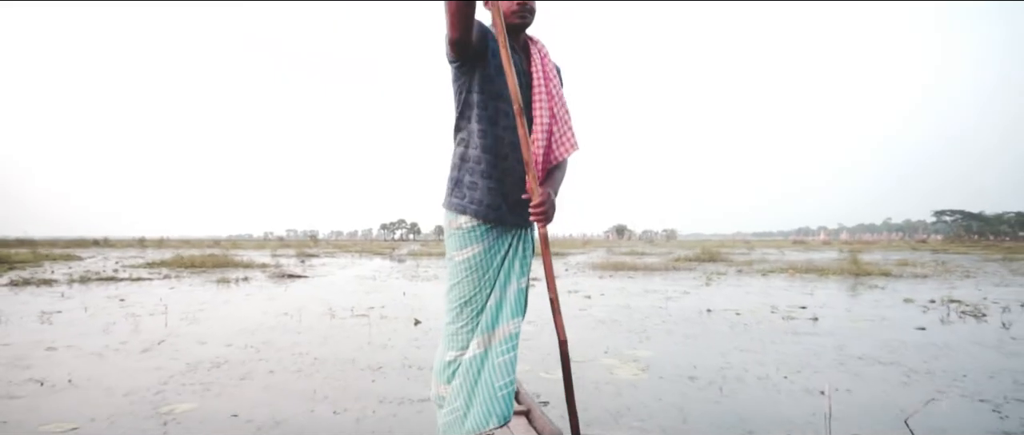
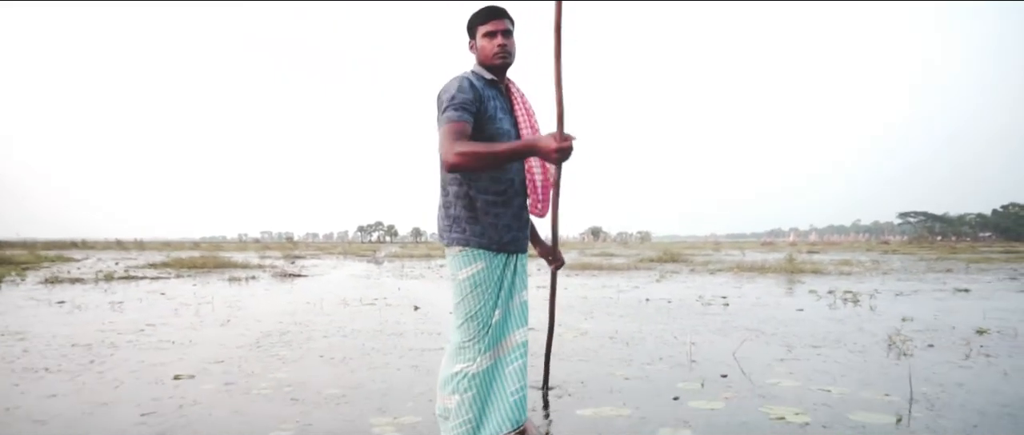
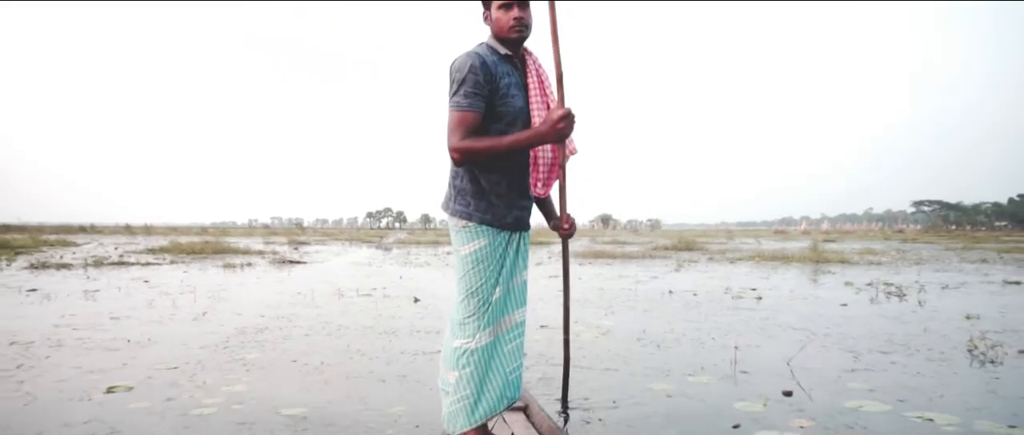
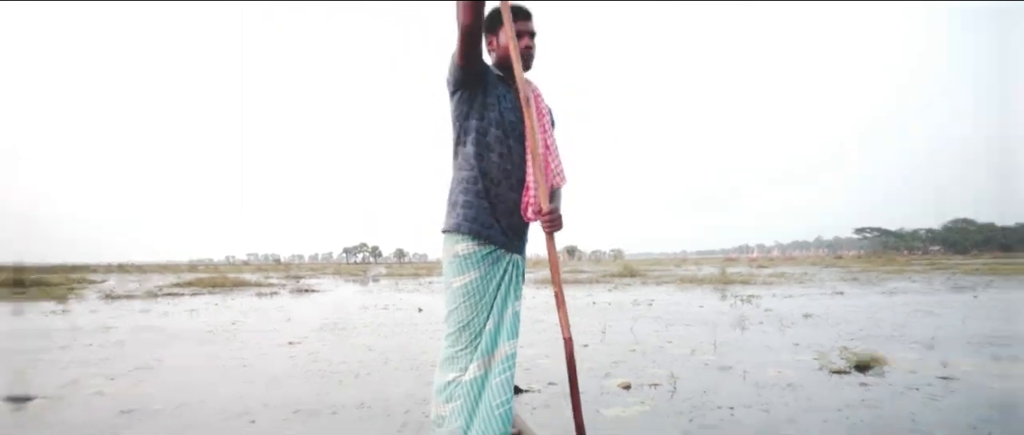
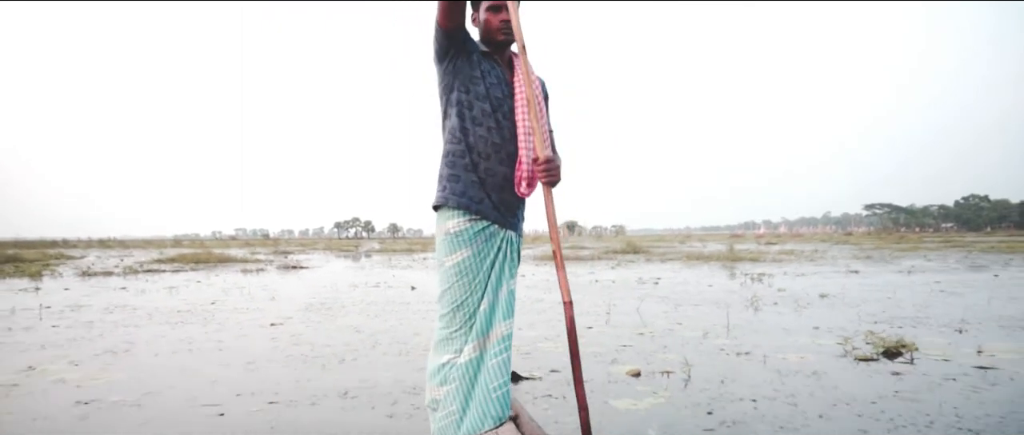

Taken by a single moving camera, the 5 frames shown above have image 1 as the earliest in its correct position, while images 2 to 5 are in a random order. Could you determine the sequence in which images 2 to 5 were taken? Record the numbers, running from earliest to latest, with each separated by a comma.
3, 2, 5, 4
